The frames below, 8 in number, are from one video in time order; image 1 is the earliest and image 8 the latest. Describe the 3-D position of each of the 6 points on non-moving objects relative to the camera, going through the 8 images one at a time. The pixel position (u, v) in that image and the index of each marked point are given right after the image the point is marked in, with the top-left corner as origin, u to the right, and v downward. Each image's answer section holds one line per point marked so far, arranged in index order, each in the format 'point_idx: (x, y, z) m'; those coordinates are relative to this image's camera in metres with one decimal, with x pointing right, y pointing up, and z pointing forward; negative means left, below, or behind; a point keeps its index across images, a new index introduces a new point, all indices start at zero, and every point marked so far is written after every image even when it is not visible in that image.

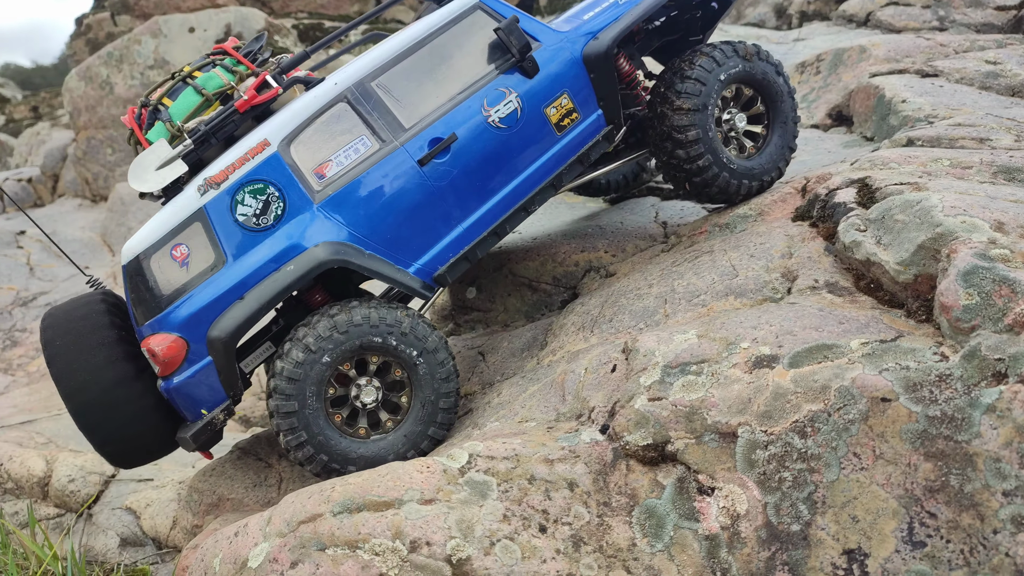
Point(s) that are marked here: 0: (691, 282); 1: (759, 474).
0: (+0.9, 0.0, +3.4) m
1: (+0.9, -0.7, +2.4) m
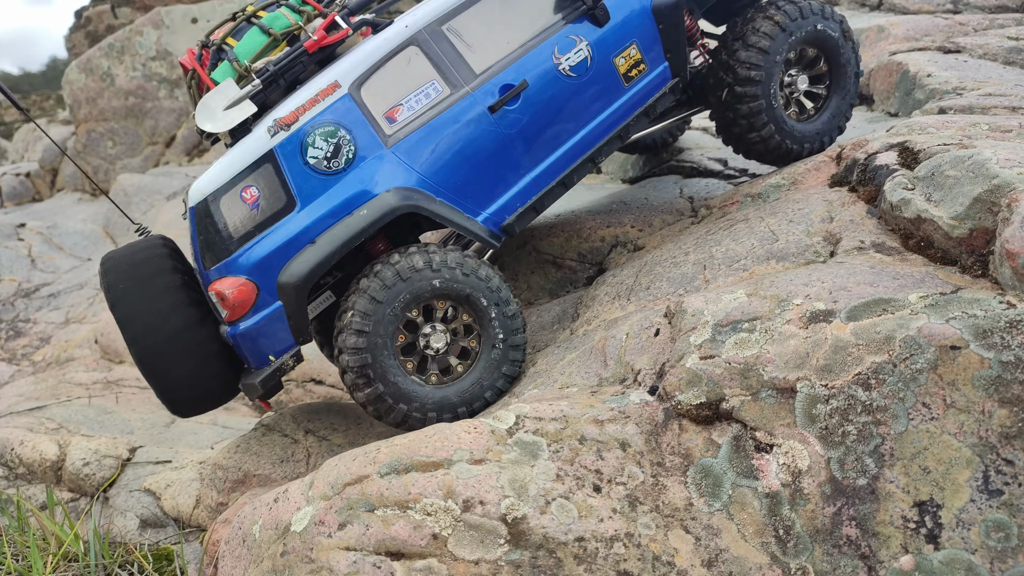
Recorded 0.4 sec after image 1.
0: (+1.0, +0.2, +3.3) m
1: (+1.1, -0.5, +2.4) m
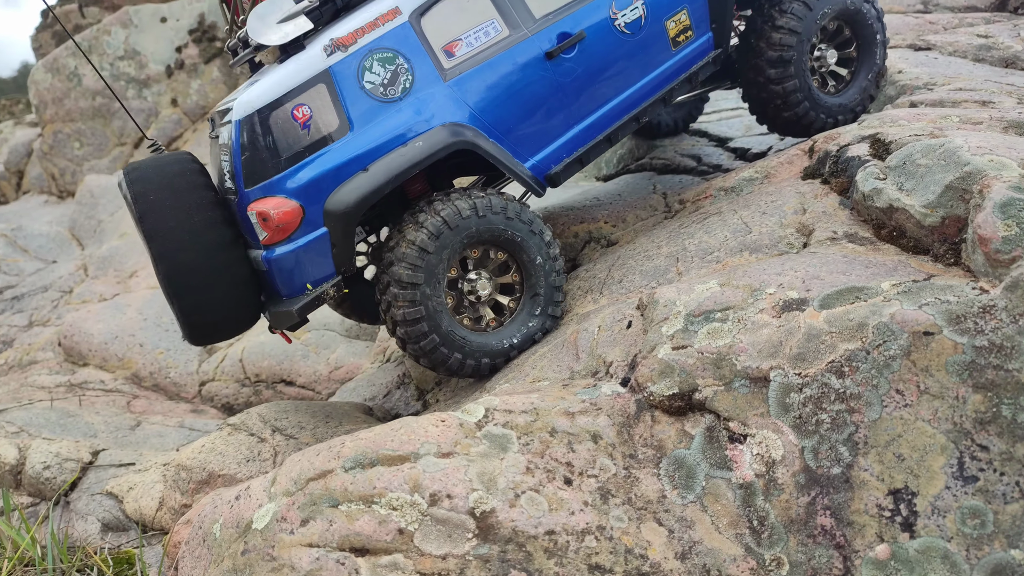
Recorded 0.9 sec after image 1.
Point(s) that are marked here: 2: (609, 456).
0: (+0.9, +0.2, +3.3) m
1: (+0.9, -0.4, +2.3) m
2: (+0.3, -0.6, +2.4) m
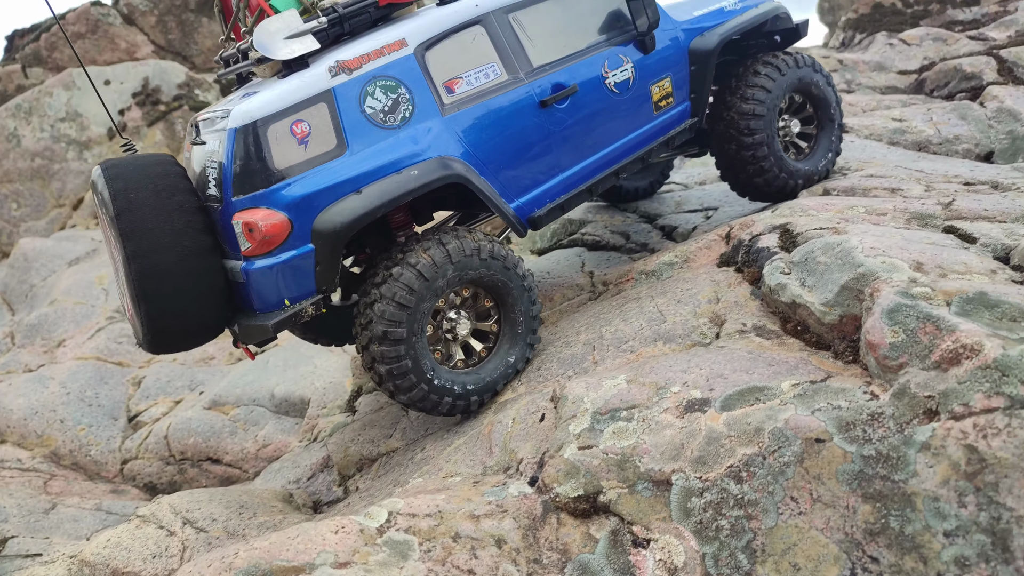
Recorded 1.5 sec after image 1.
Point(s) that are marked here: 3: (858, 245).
0: (+0.5, -0.2, +3.3) m
1: (+0.6, -0.8, +2.3) m
2: (0.0, -0.9, +2.4) m
3: (+1.4, +0.2, +2.7) m
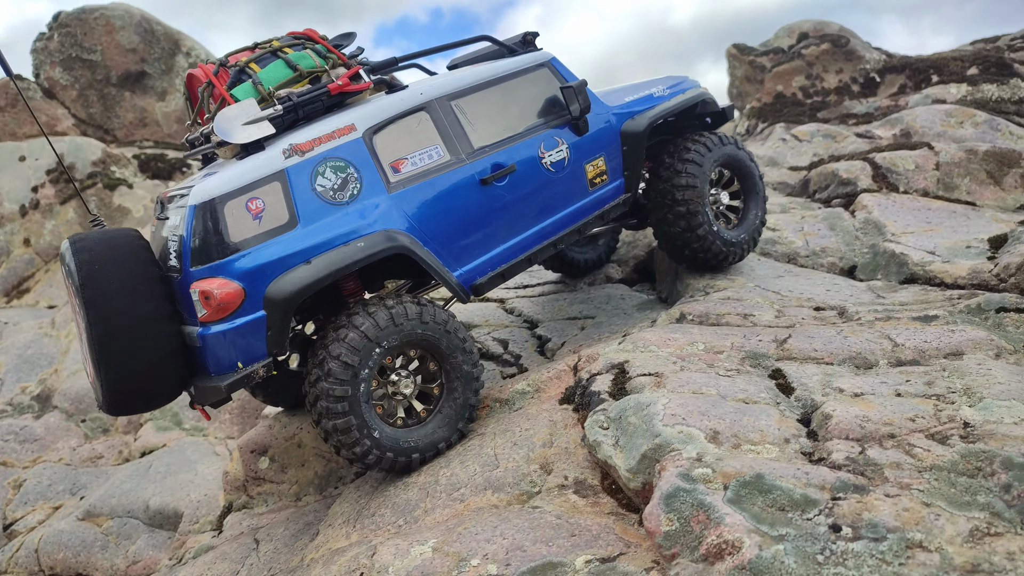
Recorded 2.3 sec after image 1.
0: (-0.3, -0.9, +3.3) m
1: (-0.1, -1.4, +2.2) m
2: (-0.7, -1.6, +2.3) m
3: (+0.6, -0.5, +2.8) m
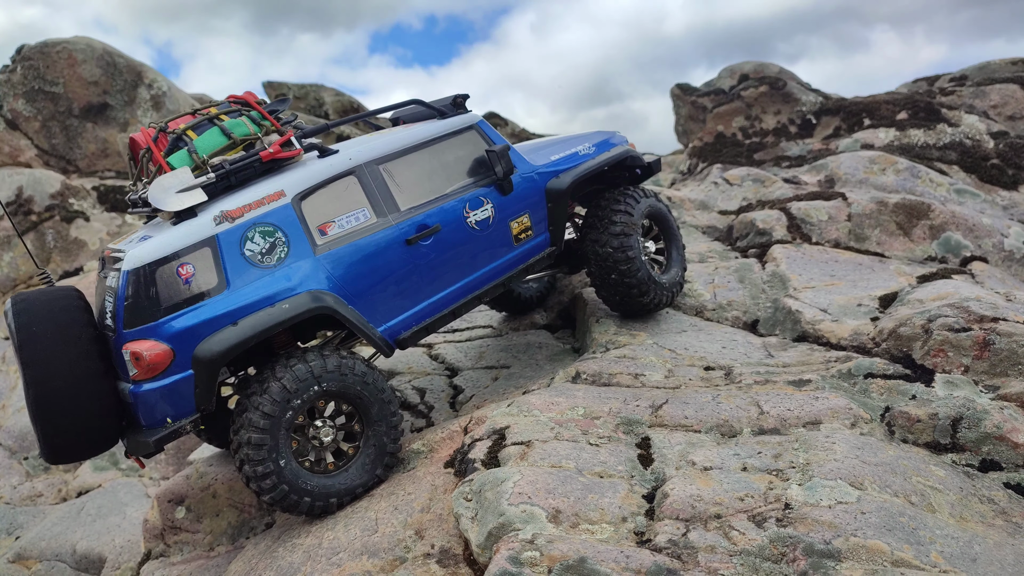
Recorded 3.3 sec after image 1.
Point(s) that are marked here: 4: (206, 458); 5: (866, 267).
0: (-0.9, -1.2, +3.4) m
1: (-0.7, -1.8, +2.4) m
2: (-1.3, -1.9, +2.5) m
3: (0.0, -0.8, +2.9) m
4: (-2.1, -1.2, +4.8) m
5: (+2.7, +0.2, +5.3) m
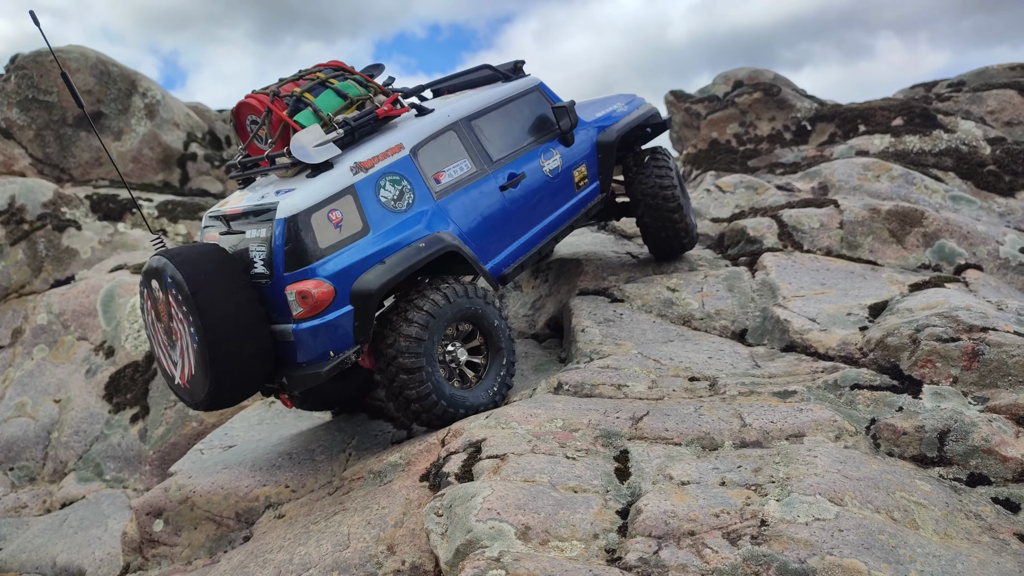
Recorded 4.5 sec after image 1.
0: (-1.0, -1.3, +3.4) m
1: (-0.8, -1.8, +2.3) m
2: (-1.5, -2.0, +2.4) m
3: (-0.1, -0.9, +2.9) m
4: (-2.2, -1.2, +4.8) m
5: (+2.6, +0.1, +5.2) m
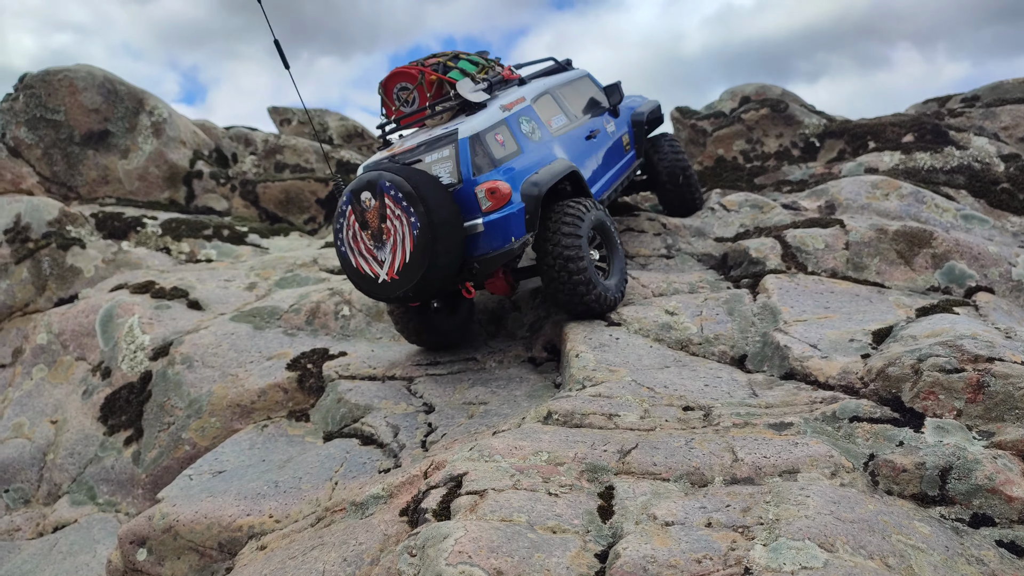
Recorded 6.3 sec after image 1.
0: (-1.1, -1.4, +3.3) m
1: (-1.0, -1.9, +2.2) m
2: (-1.6, -2.1, +2.3) m
3: (-0.2, -1.0, +2.8) m
4: (-2.3, -1.4, +4.7) m
5: (+2.6, -0.1, +5.1) m
